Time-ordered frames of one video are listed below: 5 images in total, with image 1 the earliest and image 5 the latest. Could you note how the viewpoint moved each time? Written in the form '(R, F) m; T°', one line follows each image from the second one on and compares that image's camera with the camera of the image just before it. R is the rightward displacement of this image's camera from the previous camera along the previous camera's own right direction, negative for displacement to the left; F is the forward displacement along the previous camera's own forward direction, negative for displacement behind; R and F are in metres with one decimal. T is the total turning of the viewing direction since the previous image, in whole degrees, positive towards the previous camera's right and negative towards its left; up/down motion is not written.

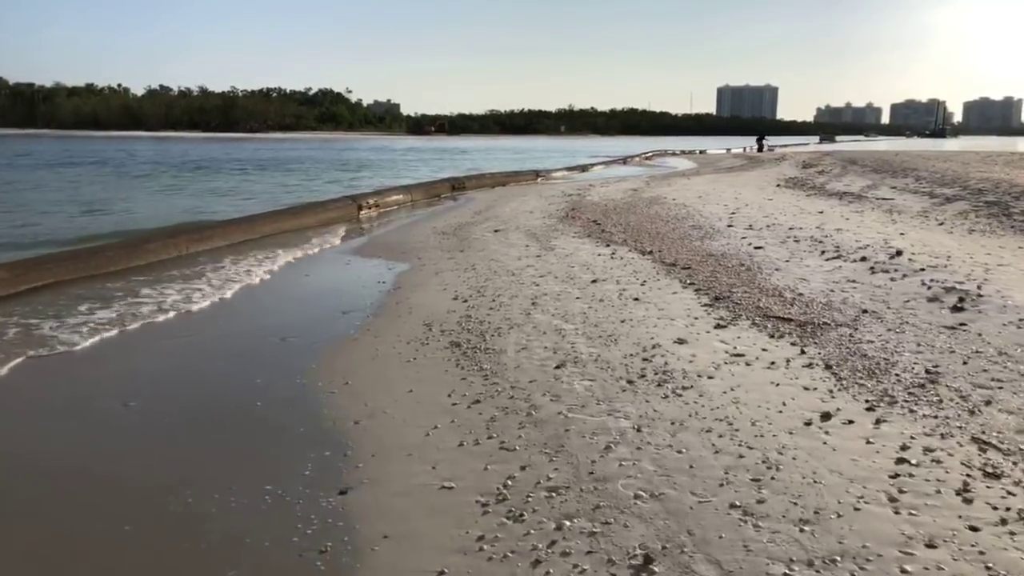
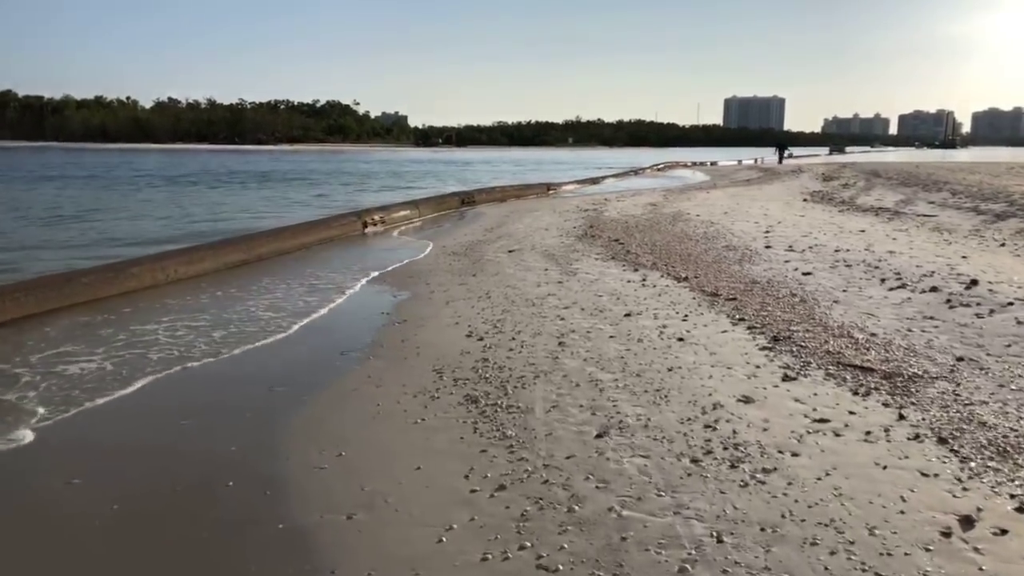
(-0.1, +1.0) m; -1°
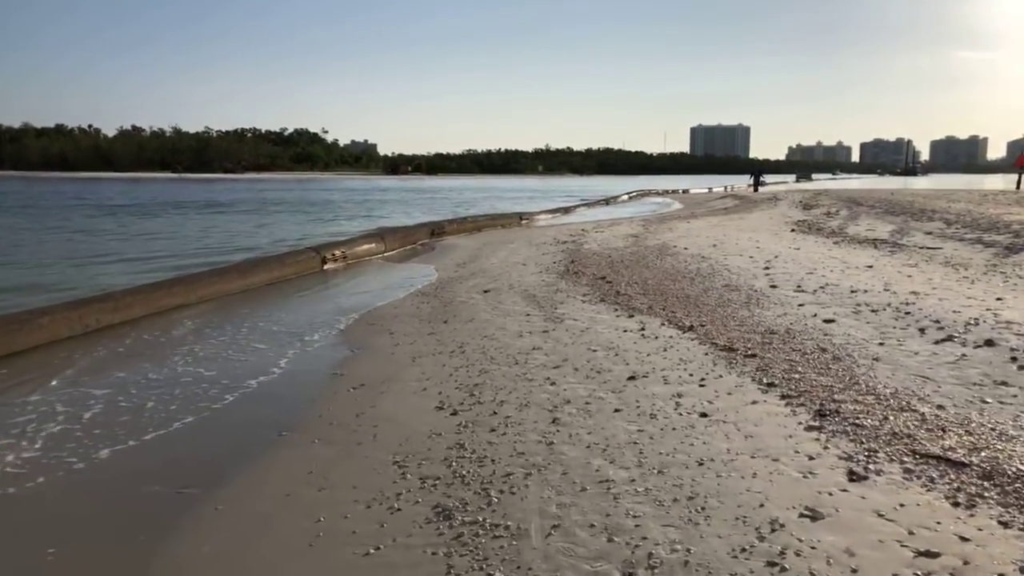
(-0.1, +1.3) m; +2°
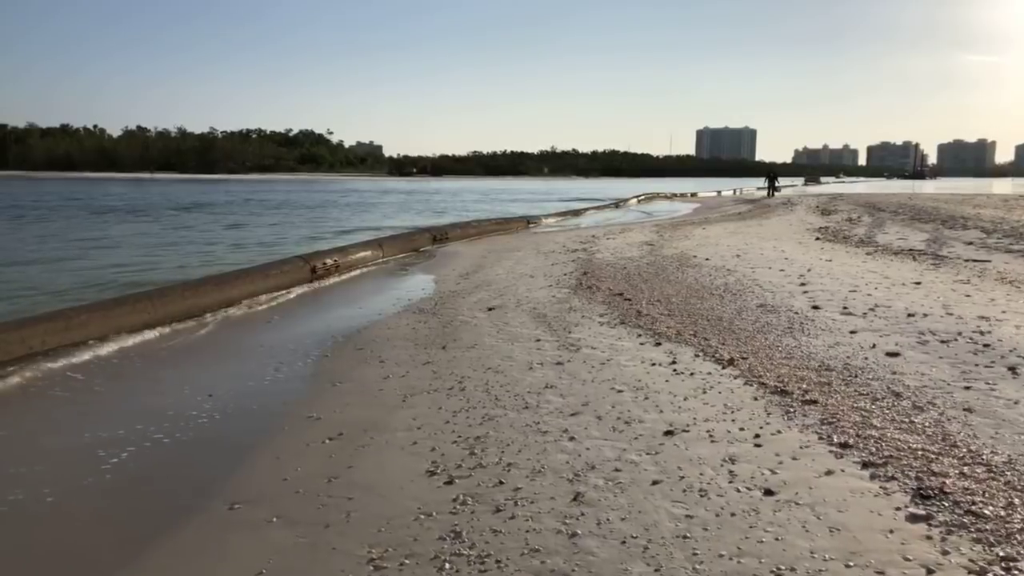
(0.0, +1.1) m; 0°
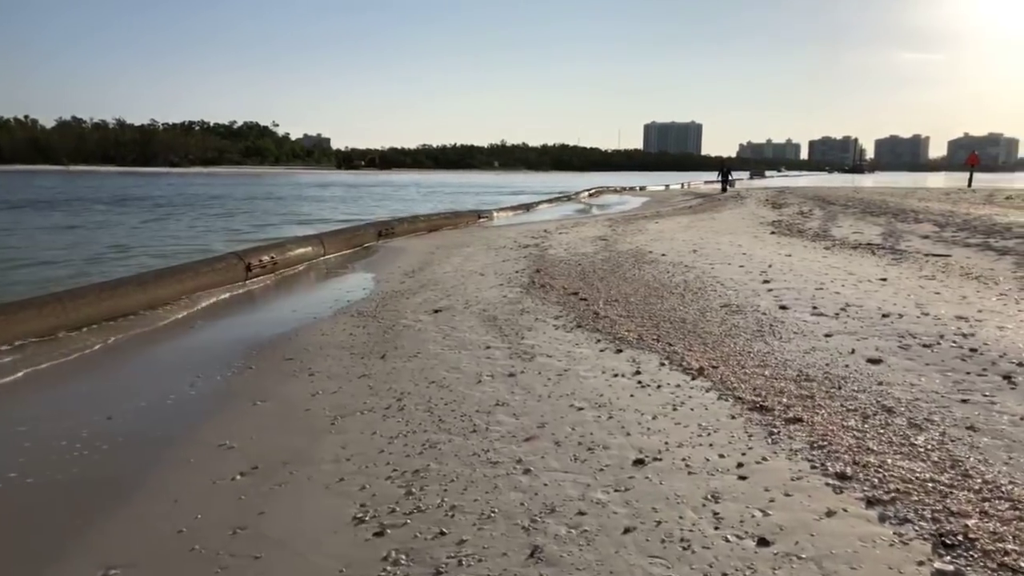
(0.0, +0.8) m; +4°
